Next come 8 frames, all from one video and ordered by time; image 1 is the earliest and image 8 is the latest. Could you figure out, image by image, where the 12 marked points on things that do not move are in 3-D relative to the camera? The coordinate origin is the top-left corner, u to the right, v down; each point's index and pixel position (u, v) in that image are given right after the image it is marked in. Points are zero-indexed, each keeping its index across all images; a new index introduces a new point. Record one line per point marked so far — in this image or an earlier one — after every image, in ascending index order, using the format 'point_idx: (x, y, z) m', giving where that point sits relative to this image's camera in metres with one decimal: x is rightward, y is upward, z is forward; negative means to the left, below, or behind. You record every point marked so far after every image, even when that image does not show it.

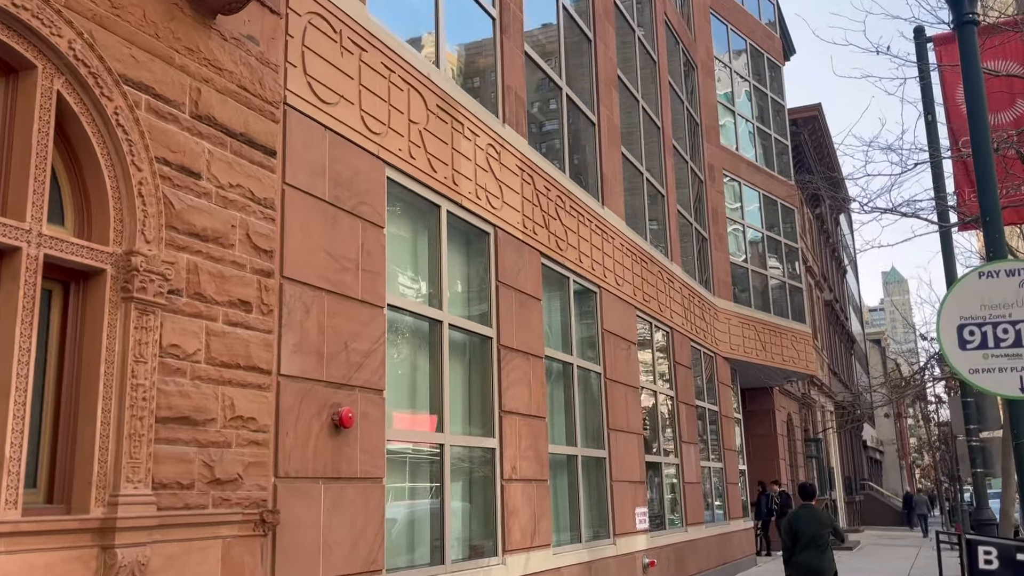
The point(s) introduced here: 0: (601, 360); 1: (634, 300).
0: (+1.1, -0.9, +11.2) m
1: (+1.8, -0.2, +12.6) m
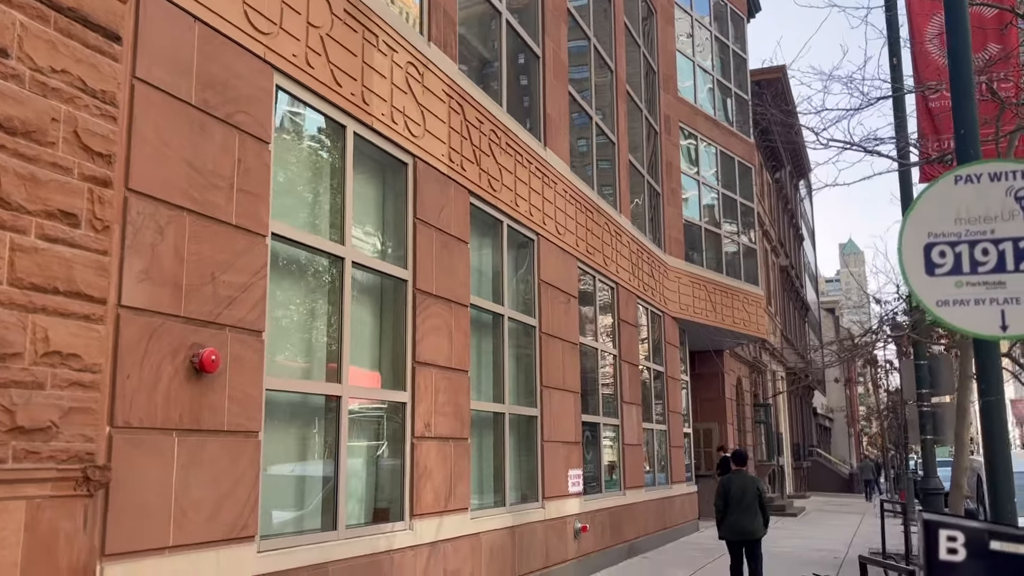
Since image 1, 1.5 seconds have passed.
0: (+0.3, -0.3, +10.4) m
1: (+0.9, +0.5, +11.8) m
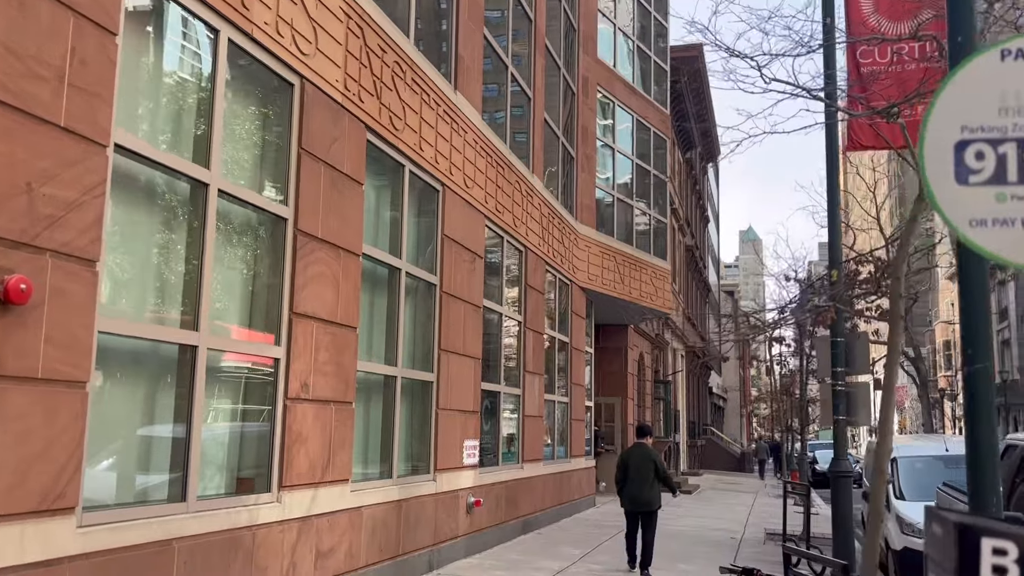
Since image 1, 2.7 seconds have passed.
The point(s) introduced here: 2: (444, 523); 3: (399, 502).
0: (-0.8, +0.2, +9.5) m
1: (-0.3, +1.0, +11.0) m
2: (-0.7, -2.5, +9.3) m
3: (-1.1, -2.0, +8.4) m
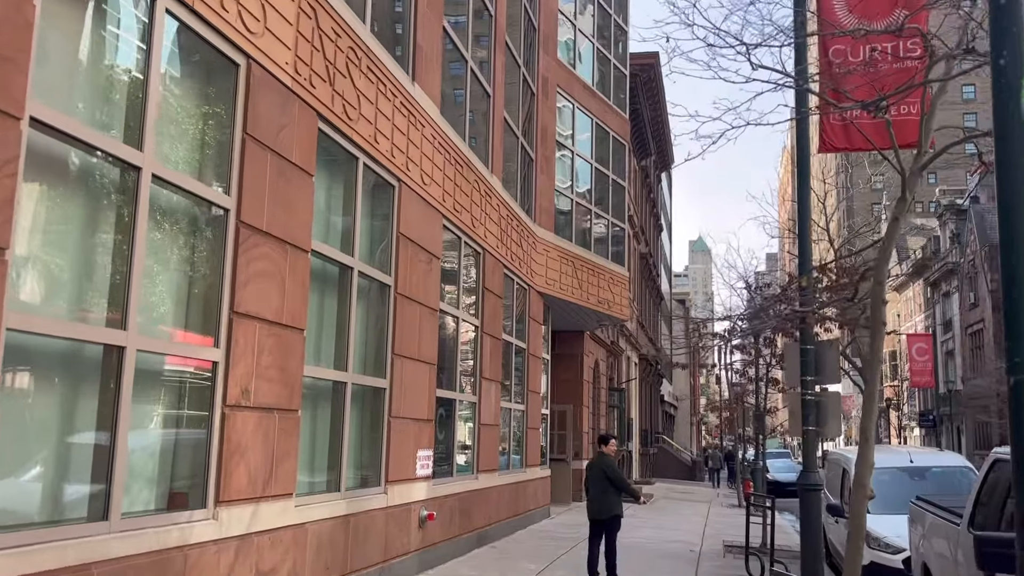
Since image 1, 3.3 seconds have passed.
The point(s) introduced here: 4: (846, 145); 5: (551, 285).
0: (-1.2, +0.2, +9.0) m
1: (-0.8, +1.0, +10.6) m
2: (-1.2, -2.5, +8.8) m
3: (-1.5, -2.0, +7.8) m
4: (+3.0, +1.3, +8.1) m
5: (+0.7, +0.1, +16.3) m
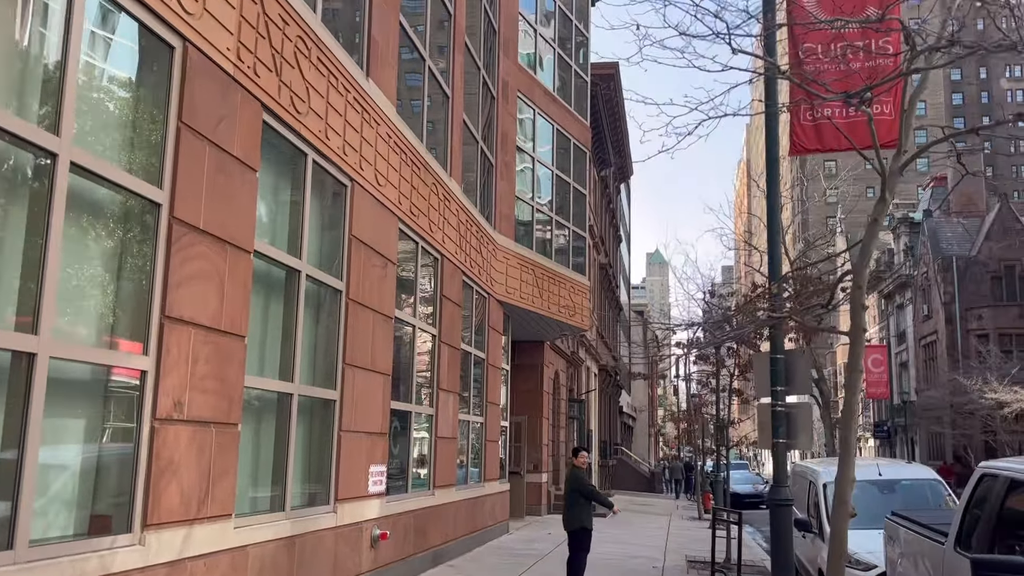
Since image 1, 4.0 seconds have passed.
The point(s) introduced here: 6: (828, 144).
0: (-1.6, +0.1, +8.6) m
1: (-1.3, +0.9, +10.1) m
2: (-1.6, -2.5, +8.3) m
3: (-1.8, -2.1, +7.3) m
4: (+2.7, +1.3, +7.8) m
5: (0.0, -0.1, +15.9) m
6: (+2.8, +1.3, +7.8) m
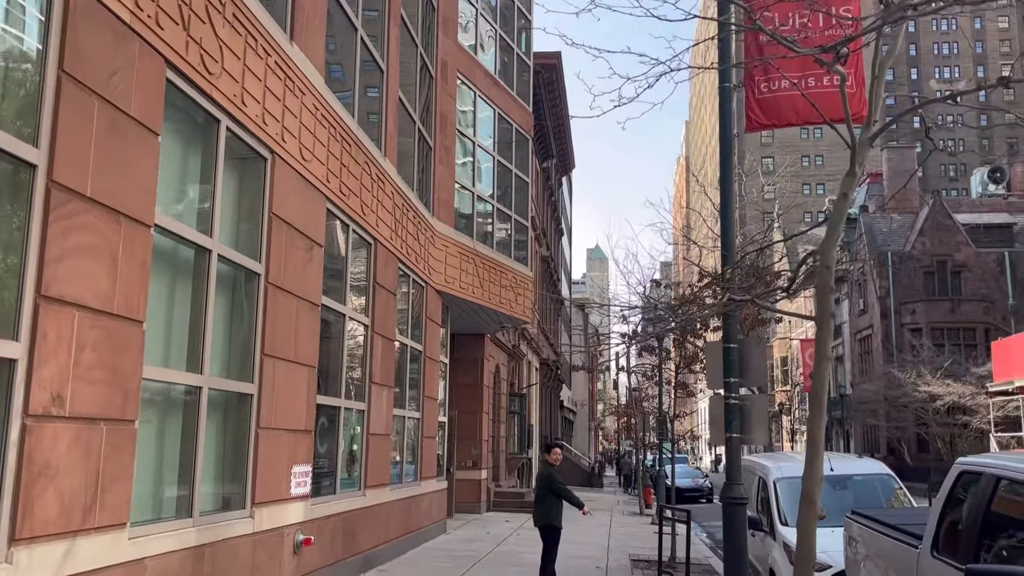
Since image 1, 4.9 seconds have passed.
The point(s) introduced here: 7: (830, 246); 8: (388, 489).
0: (-2.2, +0.3, +7.8) m
1: (-1.9, +1.0, +9.4) m
2: (-2.1, -2.4, +7.6) m
3: (-2.3, -1.9, +6.6) m
4: (+2.2, +1.4, +7.3) m
5: (-1.1, +0.1, +15.2) m
6: (+2.2, +1.4, +7.3) m
7: (+1.9, +0.3, +5.2) m
8: (-1.6, -2.6, +11.7) m
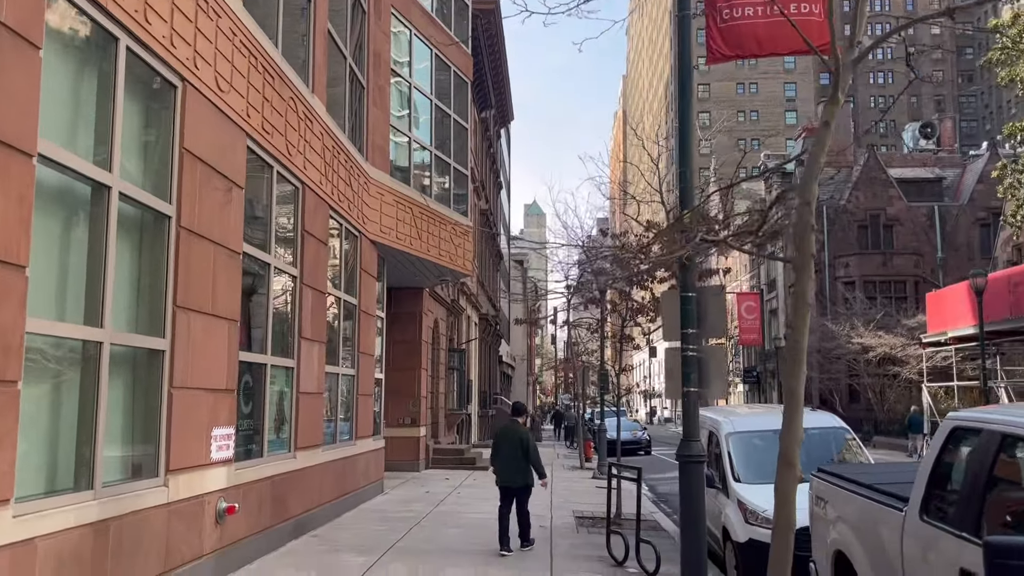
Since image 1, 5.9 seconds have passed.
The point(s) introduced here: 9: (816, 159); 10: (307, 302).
0: (-2.6, +0.7, +7.0) m
1: (-2.5, +1.6, +8.5) m
2: (-2.6, -2.0, +6.9) m
3: (-2.7, -1.5, +5.8) m
4: (+1.7, +1.8, +6.8) m
5: (-2.1, +0.9, +14.5) m
6: (+1.8, +1.8, +6.7) m
7: (+1.6, +0.6, +4.7) m
8: (-2.4, -2.0, +11.0) m
9: (+1.6, +0.7, +4.7) m
10: (-2.4, -0.2, +10.4) m
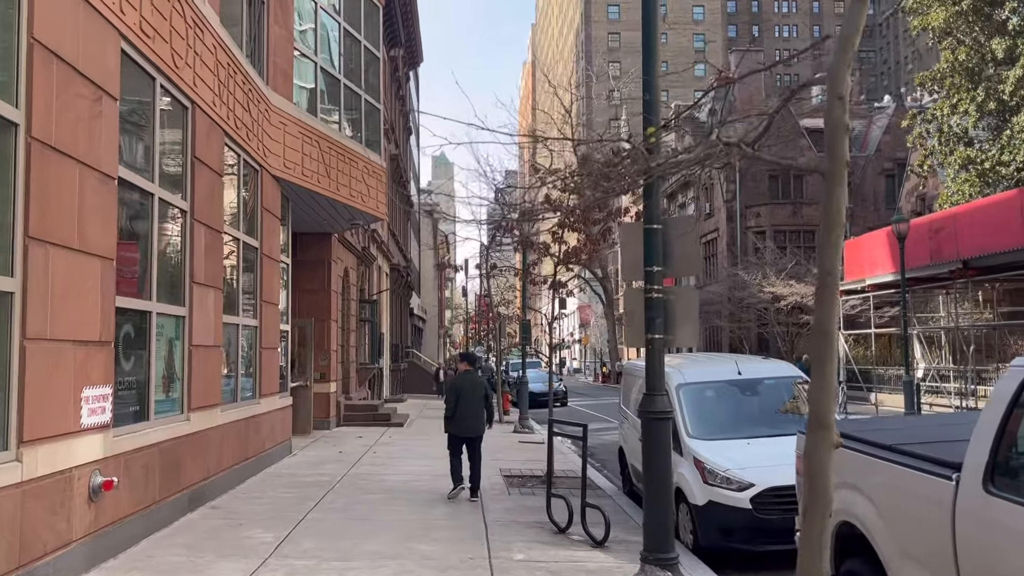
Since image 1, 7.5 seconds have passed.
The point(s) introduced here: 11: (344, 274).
0: (-3.1, +1.2, +5.5) m
1: (-3.1, +2.1, +7.0) m
2: (-3.0, -1.5, +5.6) m
3: (-3.0, -1.1, +4.5) m
4: (+1.3, +2.3, +5.7) m
5: (-3.3, +1.8, +13.0) m
6: (+1.4, +2.3, +5.7) m
7: (+1.4, +0.9, +3.8) m
8: (-3.2, -1.3, +9.7) m
9: (+1.4, +1.1, +3.8) m
10: (-3.2, +0.5, +9.0) m
11: (-3.7, +0.3, +19.5) m
